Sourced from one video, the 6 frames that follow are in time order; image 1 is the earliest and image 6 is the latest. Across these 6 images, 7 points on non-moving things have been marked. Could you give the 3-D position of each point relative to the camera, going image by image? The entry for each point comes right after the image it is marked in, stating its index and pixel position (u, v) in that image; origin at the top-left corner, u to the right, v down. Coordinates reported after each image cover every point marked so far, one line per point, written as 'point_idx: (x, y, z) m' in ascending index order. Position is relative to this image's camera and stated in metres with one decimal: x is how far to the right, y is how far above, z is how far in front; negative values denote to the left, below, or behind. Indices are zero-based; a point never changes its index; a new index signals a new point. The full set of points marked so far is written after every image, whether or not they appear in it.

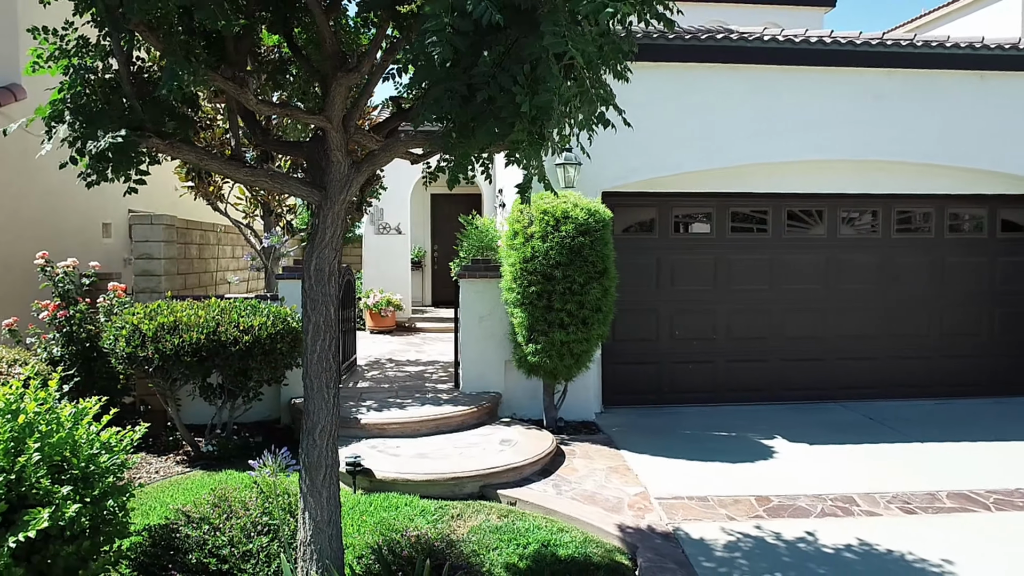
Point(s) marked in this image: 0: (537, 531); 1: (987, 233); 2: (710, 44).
0: (+0.2, -1.5, +4.5) m
1: (+5.2, +0.6, +8.0) m
2: (+1.9, +2.3, +6.9) m
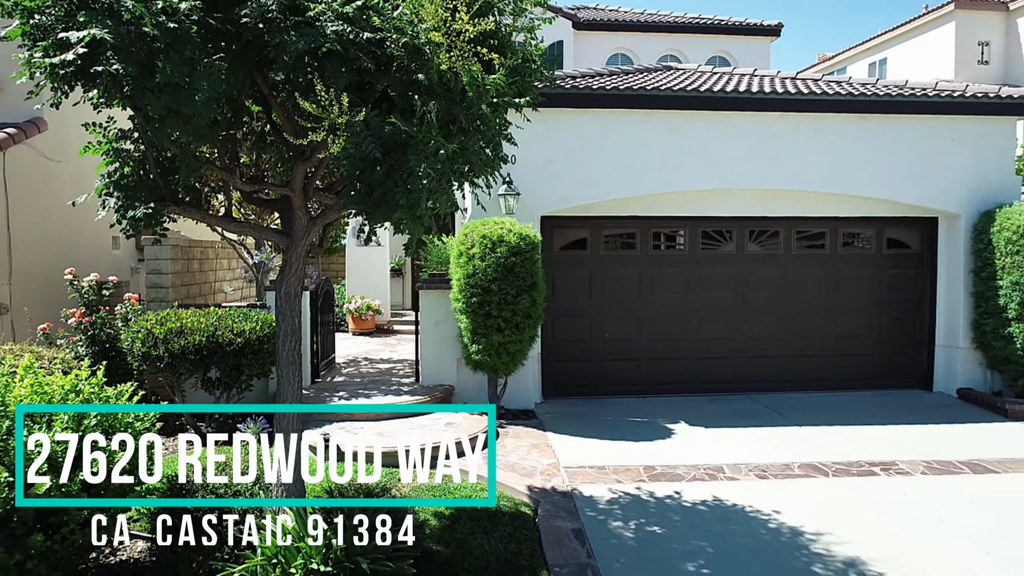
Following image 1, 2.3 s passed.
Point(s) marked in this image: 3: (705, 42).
0: (-0.3, -1.6, +5.9) m
1: (+4.7, +0.5, +9.3) m
2: (+1.3, +2.2, +8.2) m
3: (+4.0, +5.2, +15.2) m
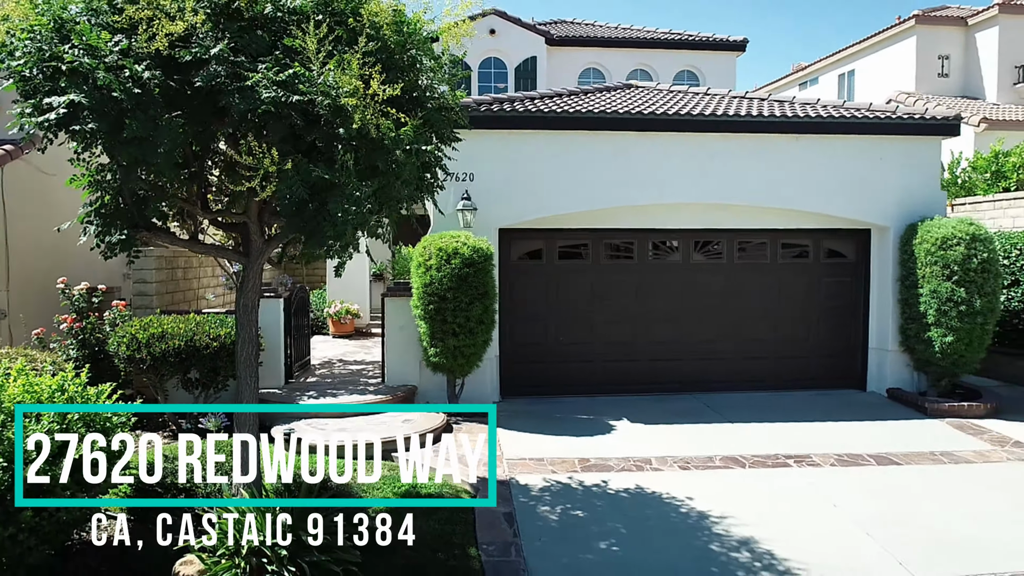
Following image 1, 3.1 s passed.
0: (-0.9, -1.7, +6.6) m
1: (+4.2, +0.4, +10.0) m
2: (+0.8, +2.1, +8.9) m
3: (+3.5, +5.1, +15.9) m
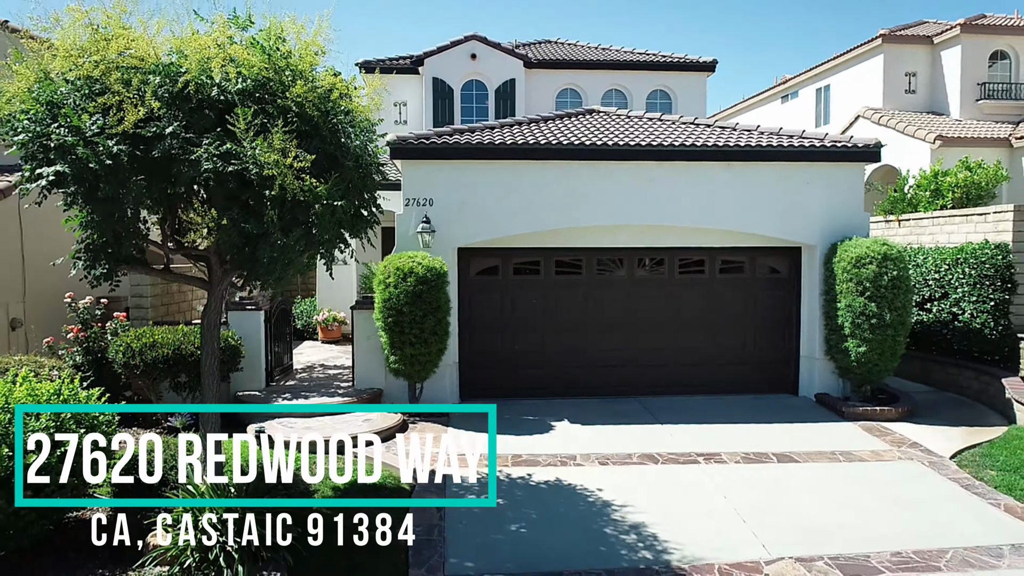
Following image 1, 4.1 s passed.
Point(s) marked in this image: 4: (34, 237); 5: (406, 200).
0: (-1.5, -1.9, +7.6) m
1: (+3.6, +0.2, +10.9) m
2: (+0.2, +1.9, +9.9) m
3: (+3.1, +4.9, +16.8) m
4: (-7.4, +0.8, +11.2) m
5: (-1.5, +1.2, +10.0) m
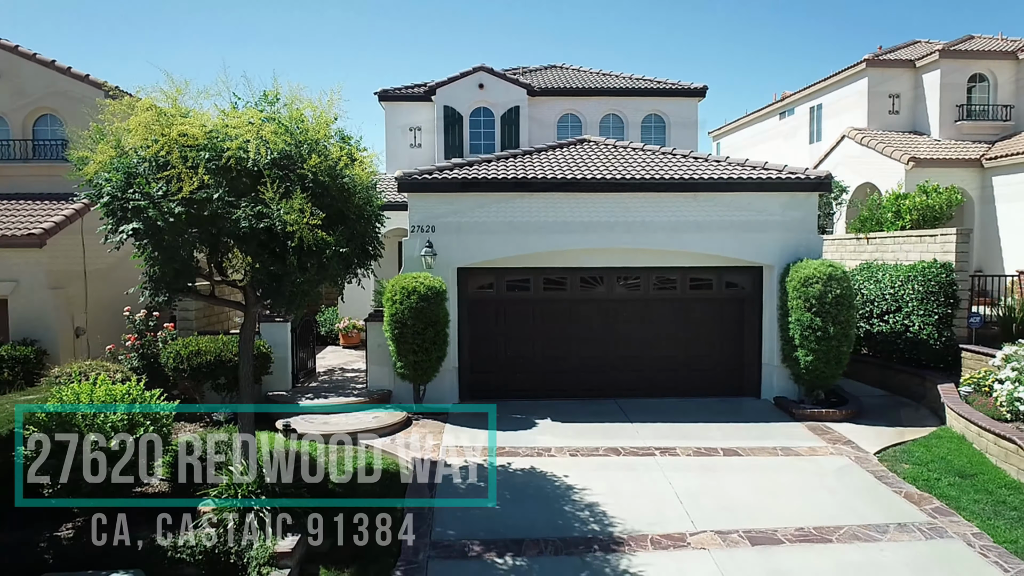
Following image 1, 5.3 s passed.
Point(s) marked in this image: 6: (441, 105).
0: (-1.8, -2.2, +9.2) m
1: (+3.5, 0.0, +12.3) m
2: (+0.1, +1.7, +11.4) m
3: (+3.2, +4.7, +18.2) m
4: (-7.5, +0.5, +12.9) m
5: (-1.6, +1.0, +11.6) m
6: (-1.7, +4.4, +17.5) m
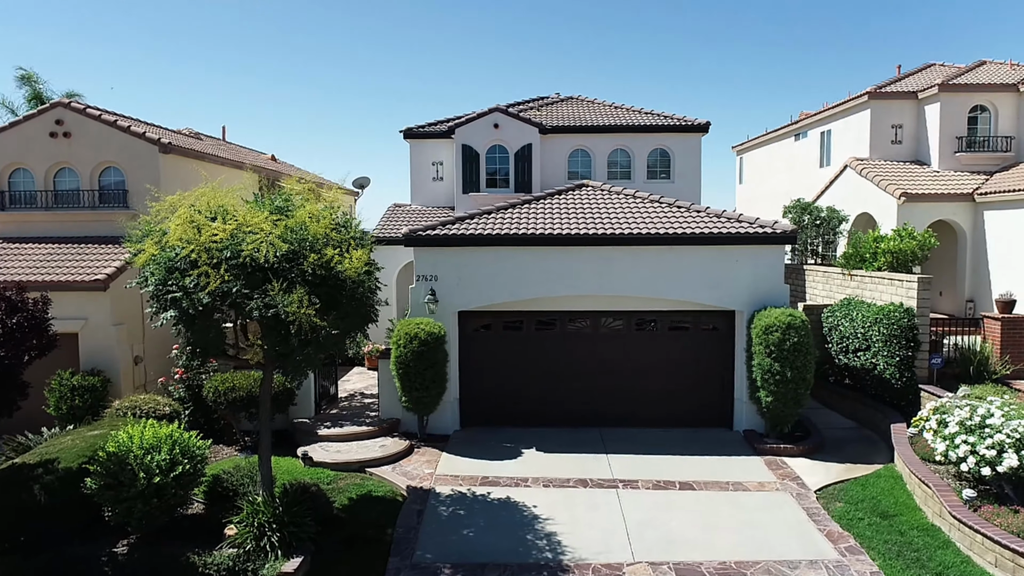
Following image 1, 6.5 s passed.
0: (-2.1, -3.0, +10.8) m
1: (+3.4, -0.8, +13.5) m
2: (0.0, +0.9, +12.8) m
3: (+3.6, +4.0, +19.3) m
4: (-7.5, -0.2, +14.9) m
5: (-1.7, +0.2, +13.1) m
6: (-1.4, +3.8, +19.0) m
